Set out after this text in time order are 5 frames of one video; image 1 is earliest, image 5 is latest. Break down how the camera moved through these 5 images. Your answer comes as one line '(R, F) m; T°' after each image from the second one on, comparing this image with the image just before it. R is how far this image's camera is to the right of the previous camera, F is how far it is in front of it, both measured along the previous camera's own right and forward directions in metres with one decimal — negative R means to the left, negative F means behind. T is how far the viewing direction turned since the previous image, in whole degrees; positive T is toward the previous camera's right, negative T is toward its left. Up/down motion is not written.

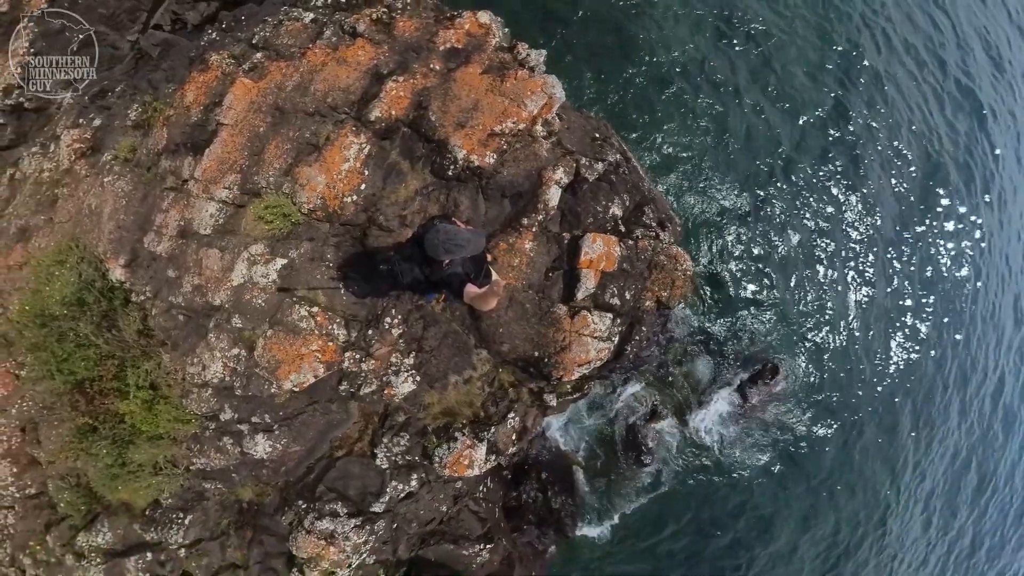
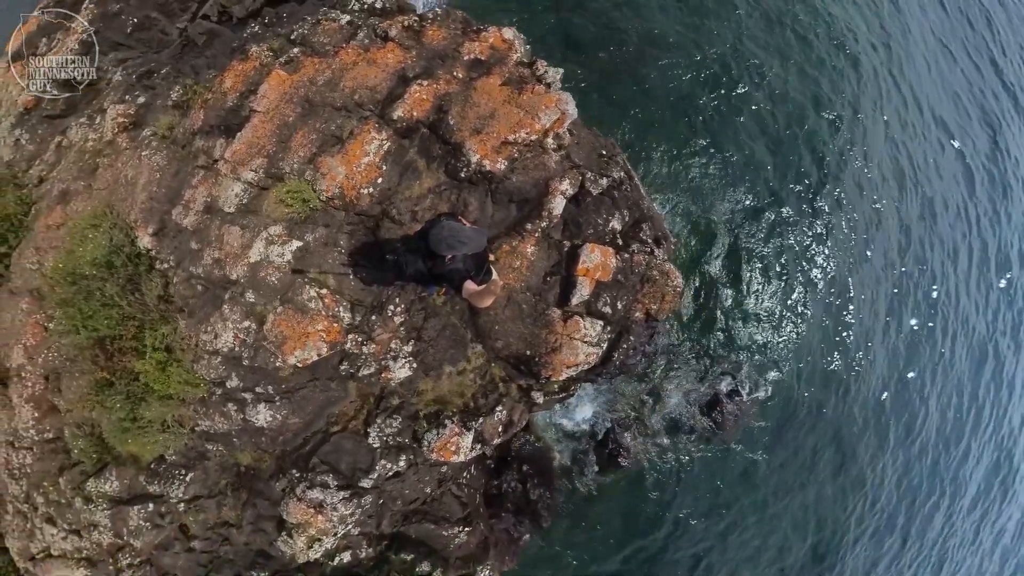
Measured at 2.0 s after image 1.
(+0.1, -0.7) m; 0°
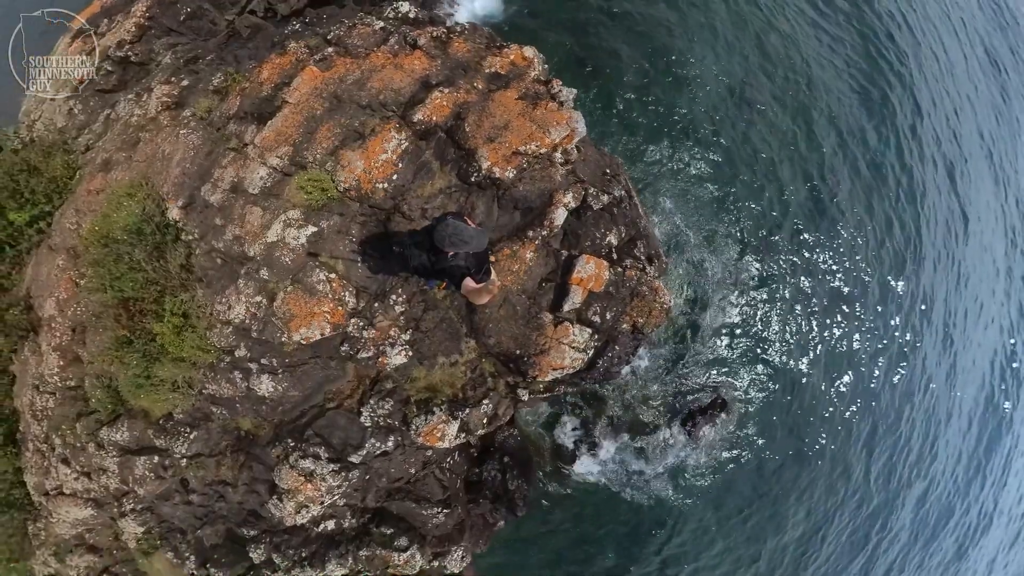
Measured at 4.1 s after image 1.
(+0.2, -0.8) m; -1°
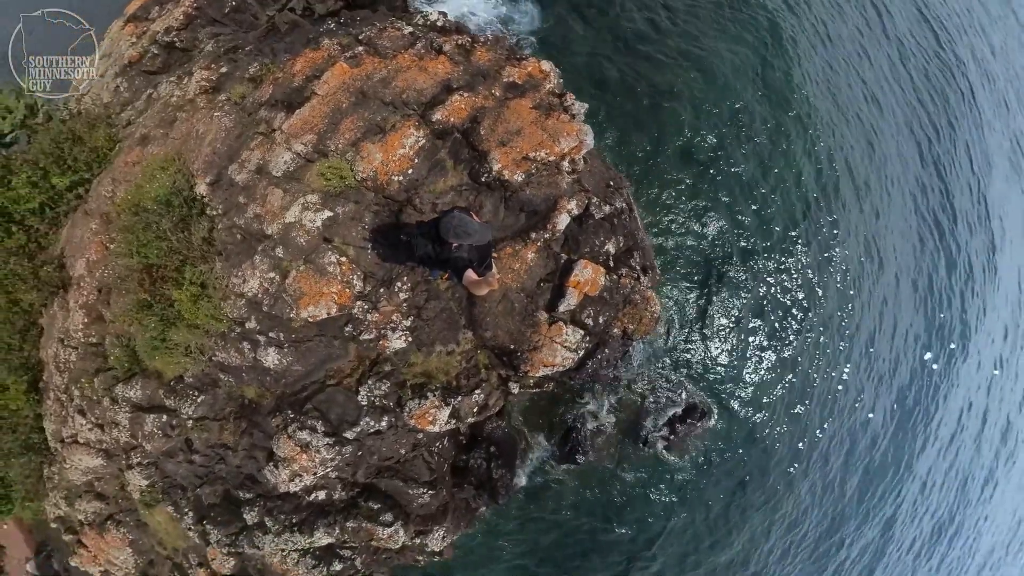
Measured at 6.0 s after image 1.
(0.0, -0.8) m; 0°
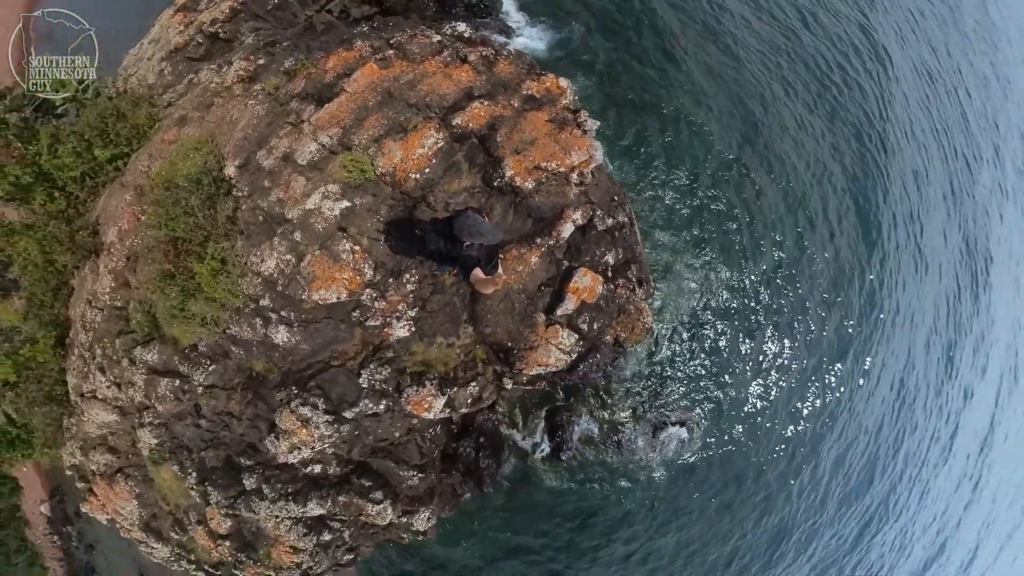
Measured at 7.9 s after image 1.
(0.0, -0.8) m; 0°
